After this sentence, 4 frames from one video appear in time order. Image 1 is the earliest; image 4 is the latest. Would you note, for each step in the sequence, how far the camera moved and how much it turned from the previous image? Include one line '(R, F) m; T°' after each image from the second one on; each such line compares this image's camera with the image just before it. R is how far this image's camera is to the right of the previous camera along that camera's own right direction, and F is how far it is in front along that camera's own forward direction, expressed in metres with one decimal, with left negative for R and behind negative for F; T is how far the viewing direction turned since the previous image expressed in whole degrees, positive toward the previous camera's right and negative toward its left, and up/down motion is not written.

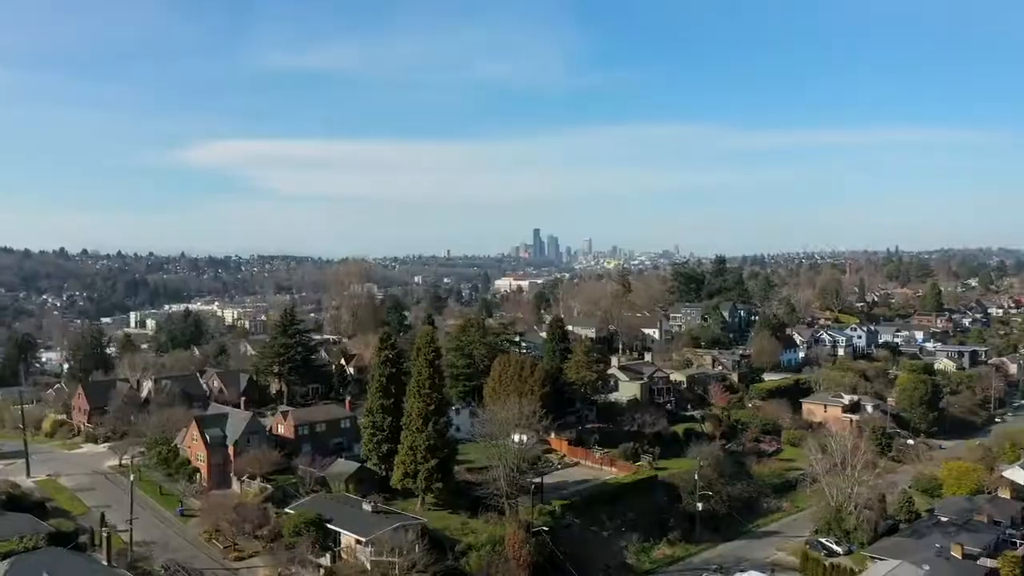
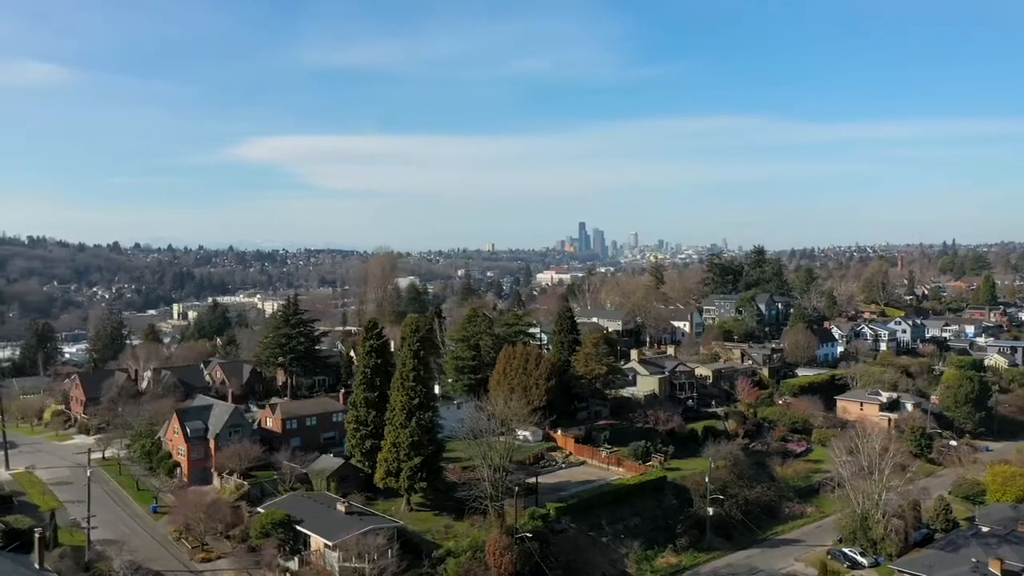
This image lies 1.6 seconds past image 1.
(+1.4, +1.6) m; -3°
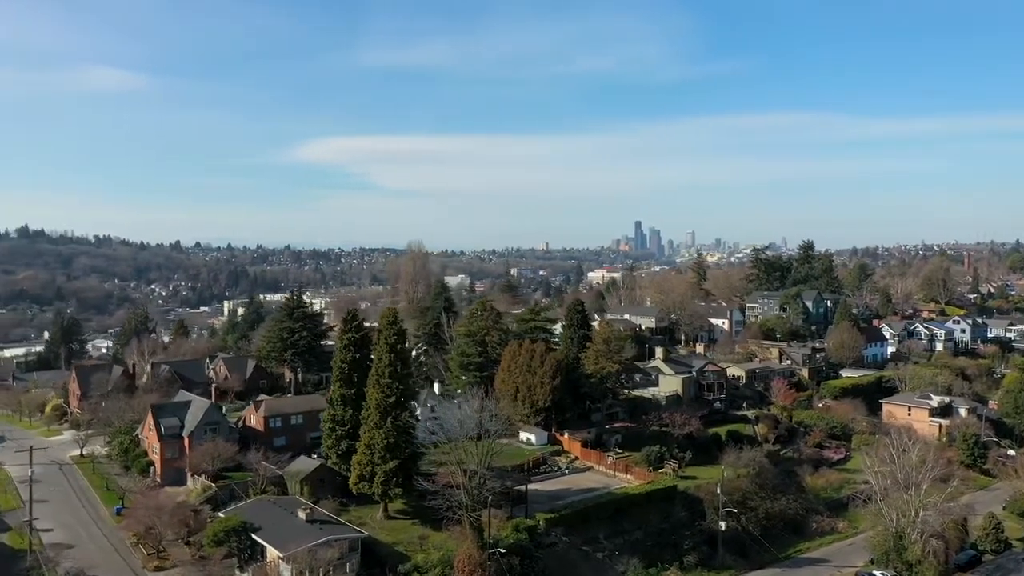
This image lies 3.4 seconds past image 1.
(+1.7, +1.9) m; -4°
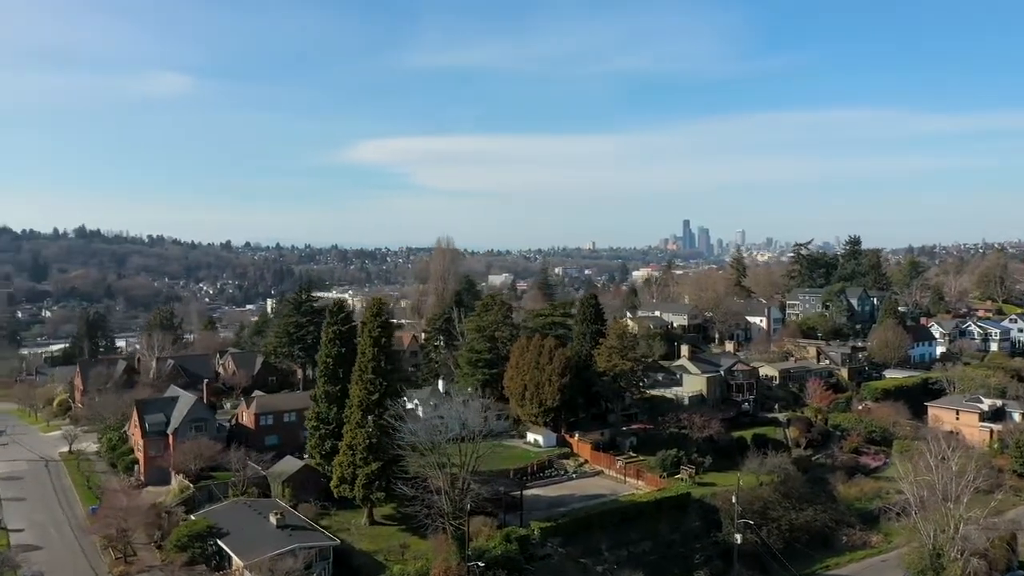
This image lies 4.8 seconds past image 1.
(+1.3, +1.5) m; -3°
